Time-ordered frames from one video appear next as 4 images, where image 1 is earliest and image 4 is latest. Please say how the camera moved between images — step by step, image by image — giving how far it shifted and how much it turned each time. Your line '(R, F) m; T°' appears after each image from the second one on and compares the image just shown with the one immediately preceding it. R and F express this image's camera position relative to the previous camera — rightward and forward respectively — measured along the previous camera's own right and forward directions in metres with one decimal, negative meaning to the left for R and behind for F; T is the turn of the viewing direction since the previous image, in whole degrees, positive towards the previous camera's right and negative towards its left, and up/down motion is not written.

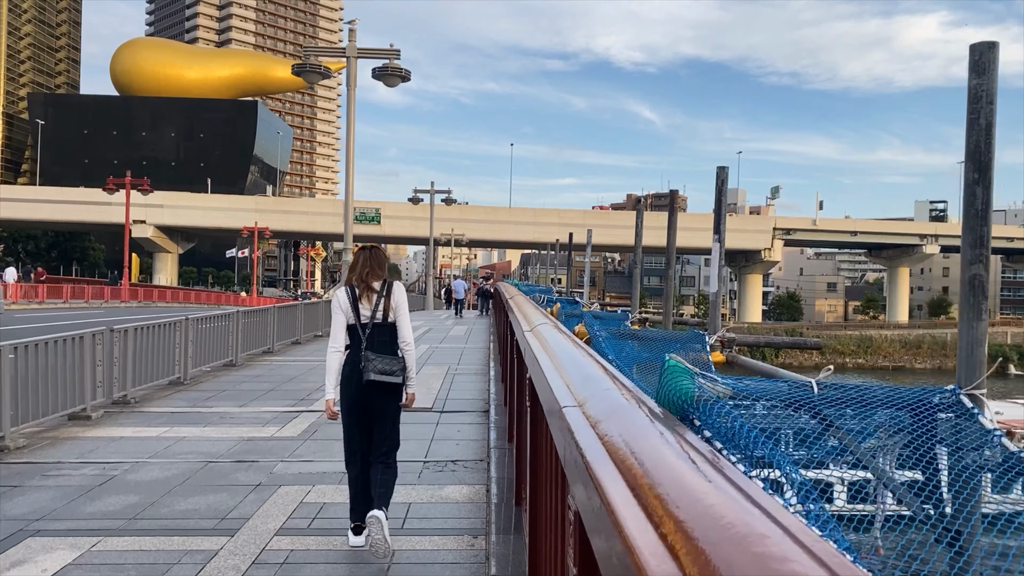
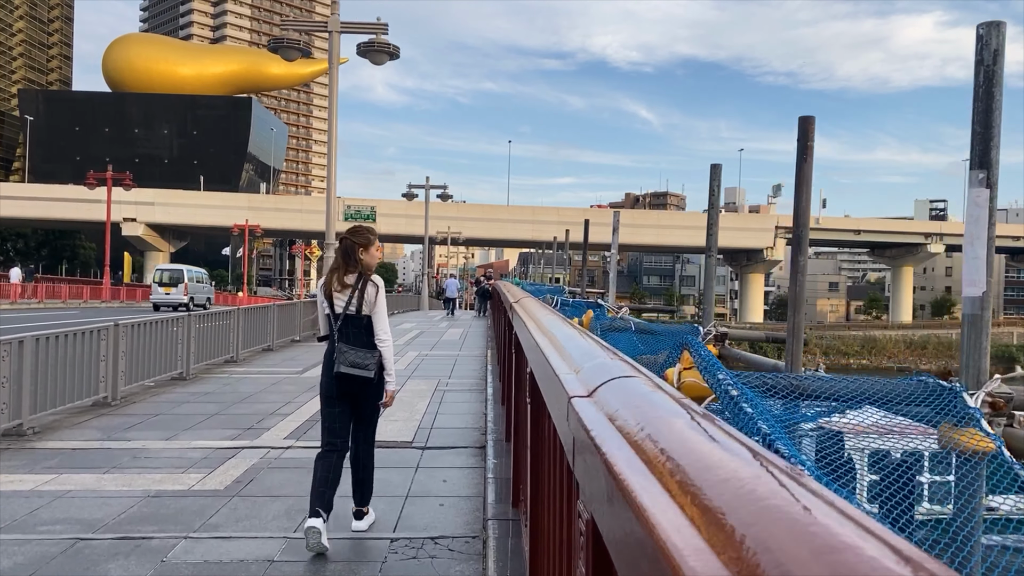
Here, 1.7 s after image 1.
(0.0, +1.3) m; 0°
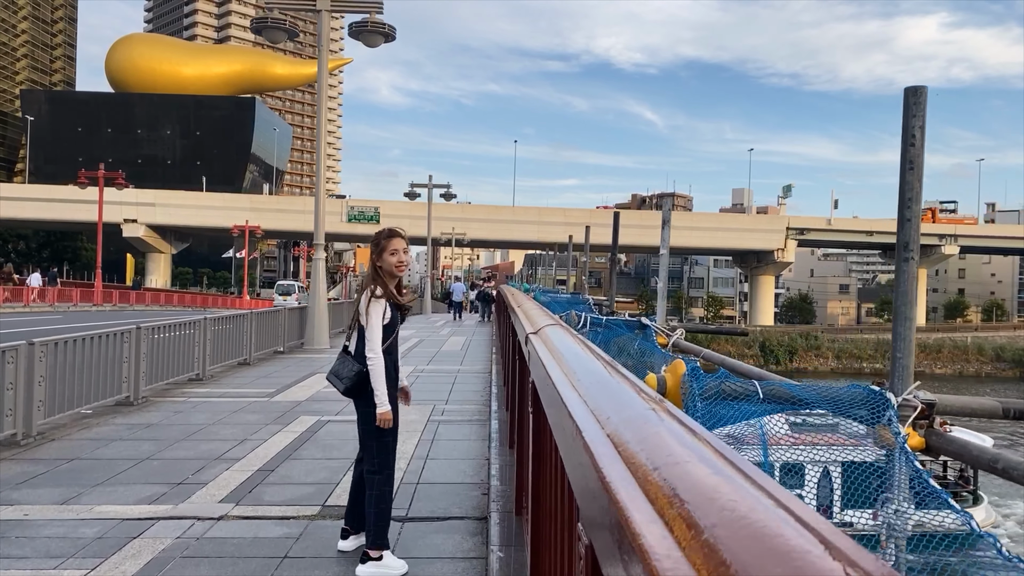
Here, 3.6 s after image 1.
(0.0, +1.2) m; 0°
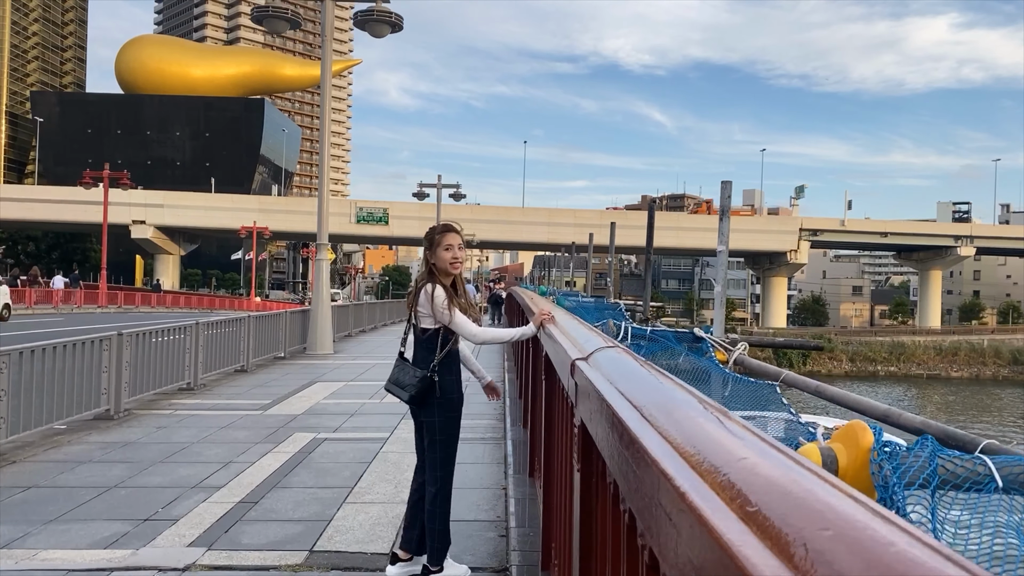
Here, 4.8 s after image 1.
(-0.1, +0.6) m; -1°
